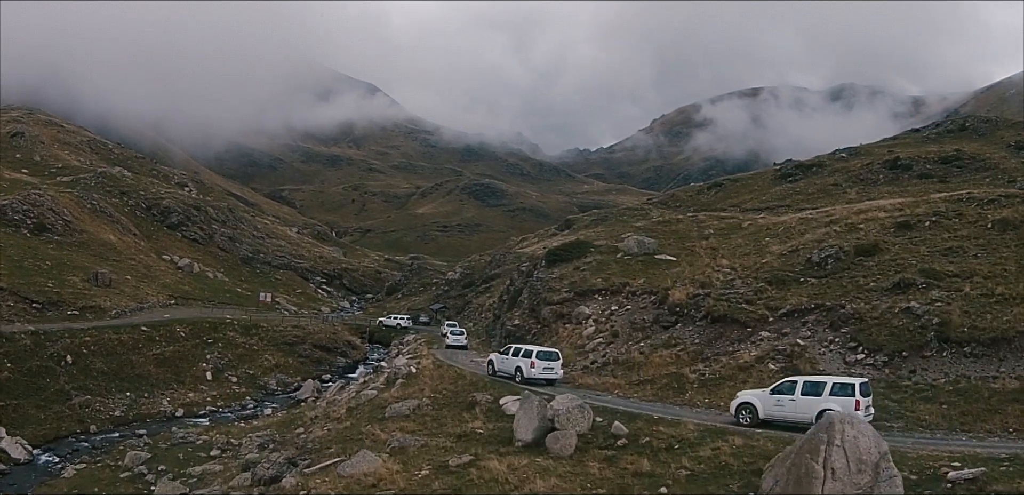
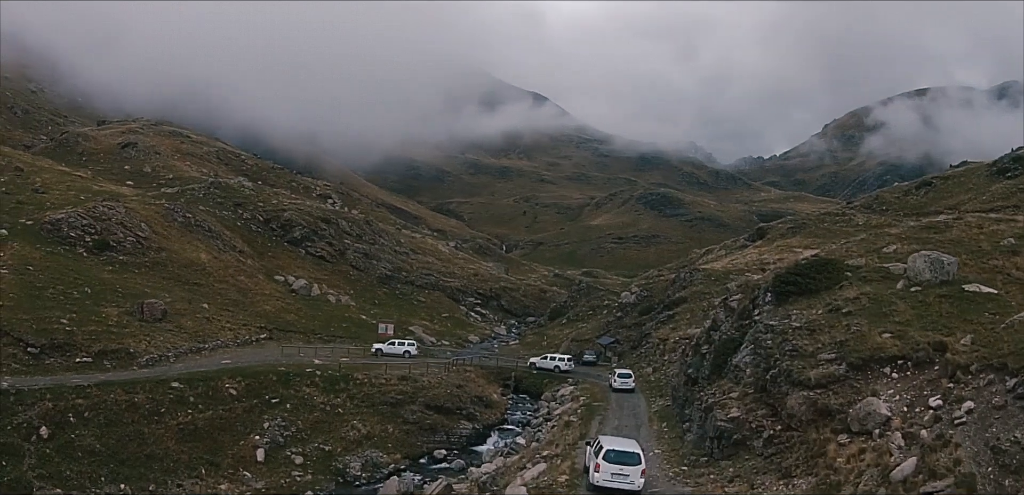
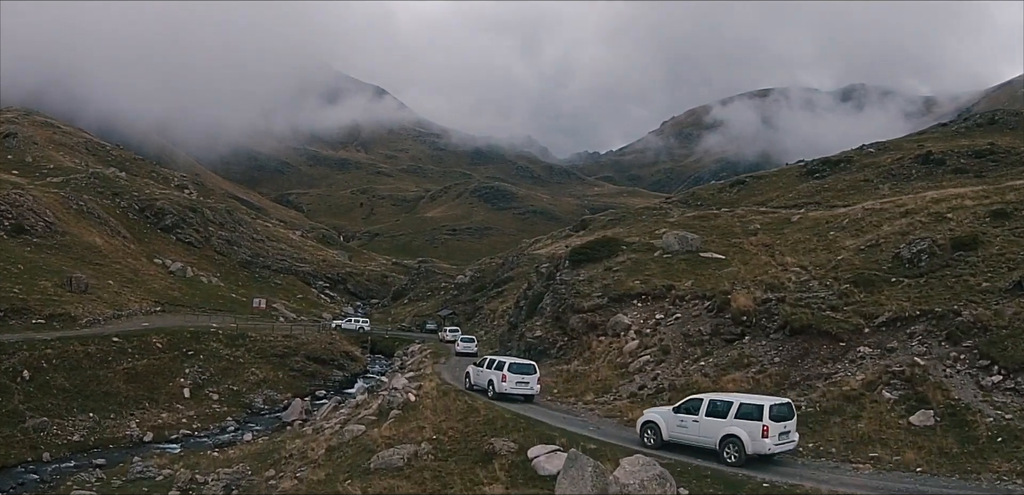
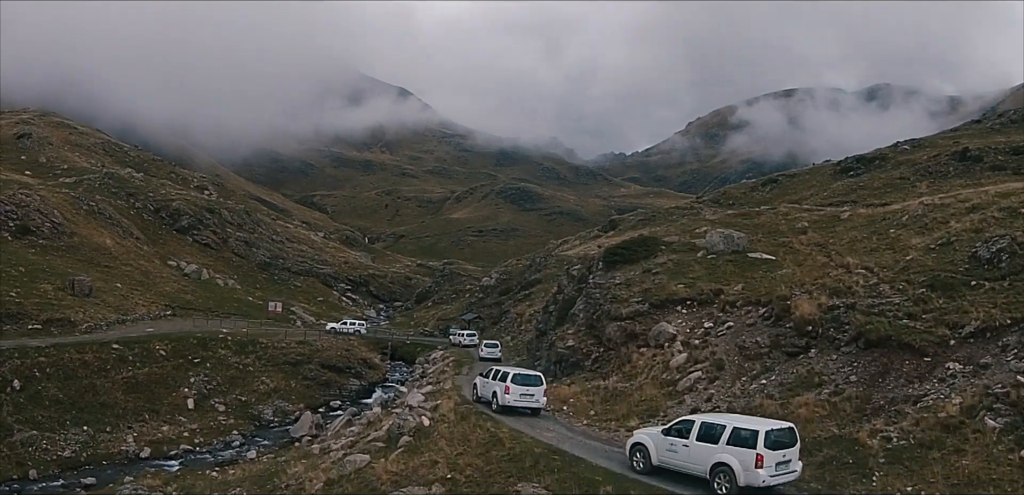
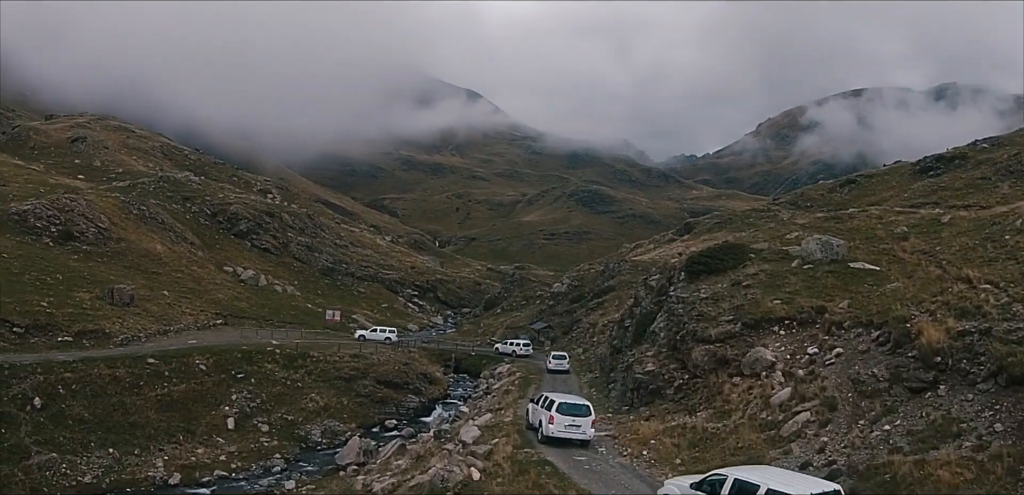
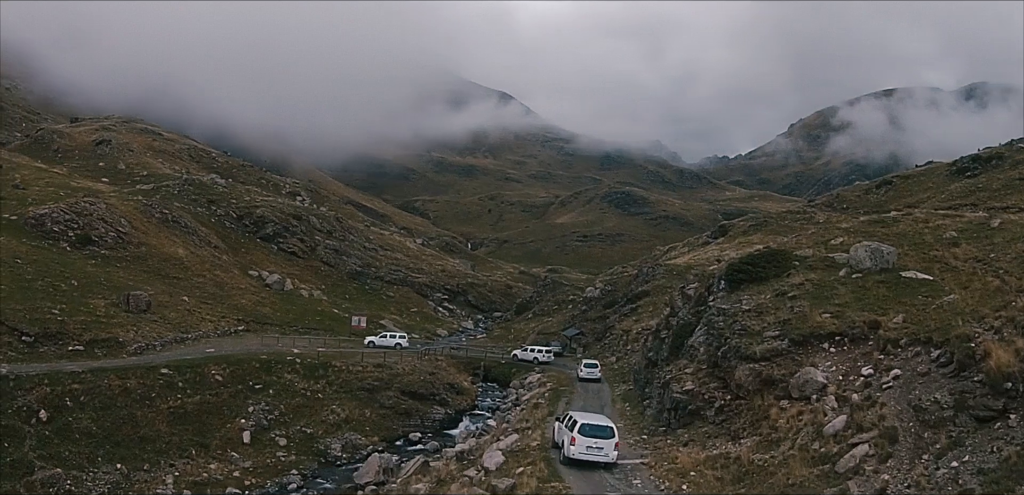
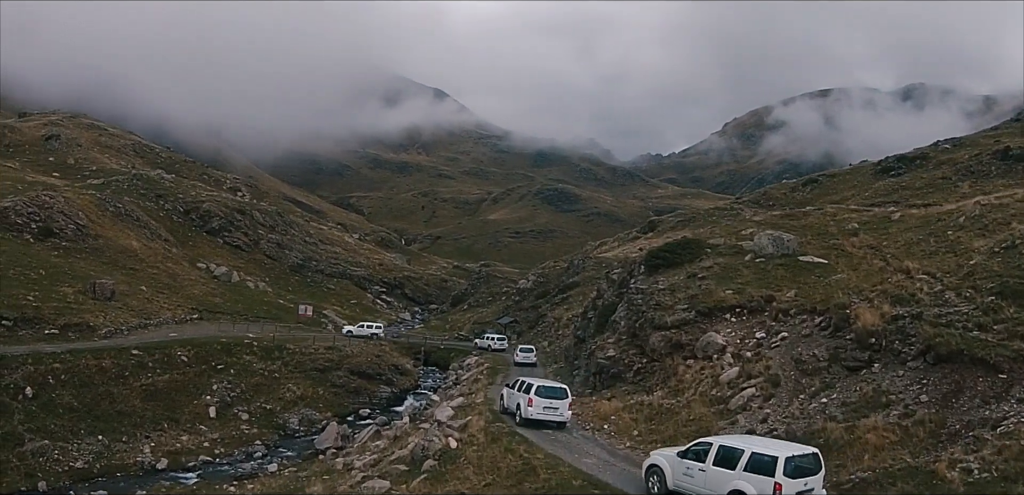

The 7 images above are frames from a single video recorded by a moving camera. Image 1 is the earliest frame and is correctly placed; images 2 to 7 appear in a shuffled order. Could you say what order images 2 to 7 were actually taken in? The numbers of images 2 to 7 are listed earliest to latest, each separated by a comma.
3, 4, 7, 5, 6, 2
